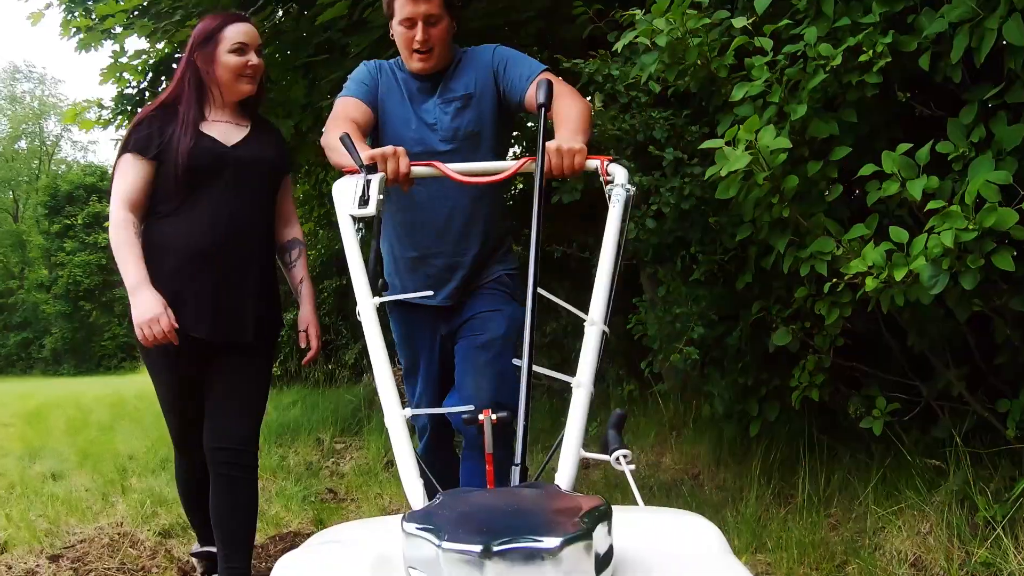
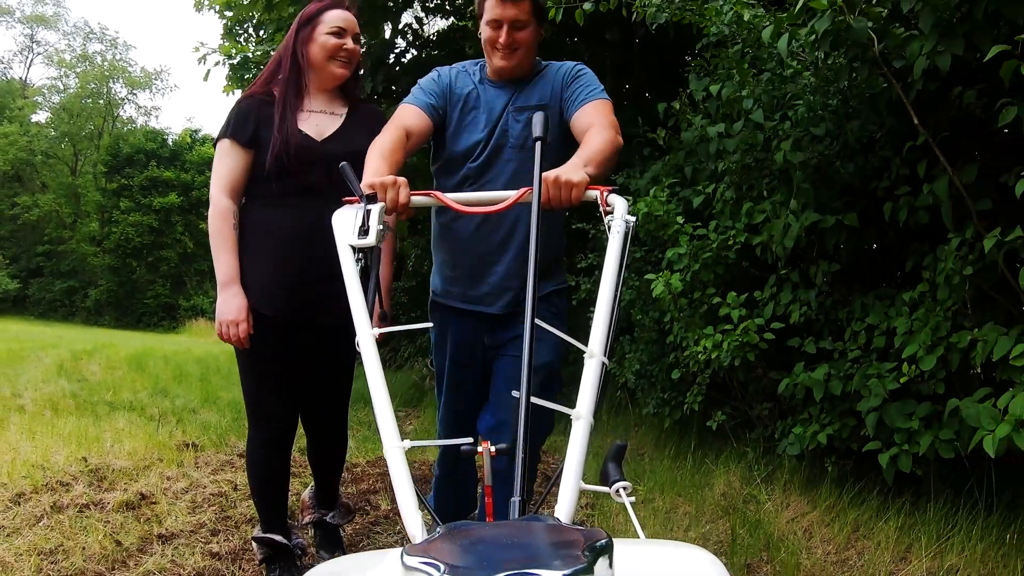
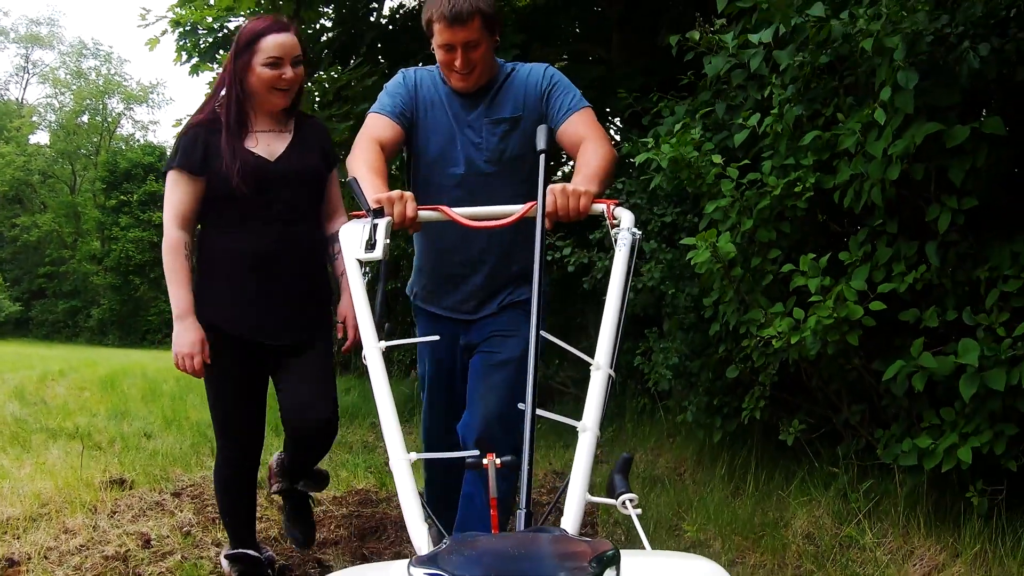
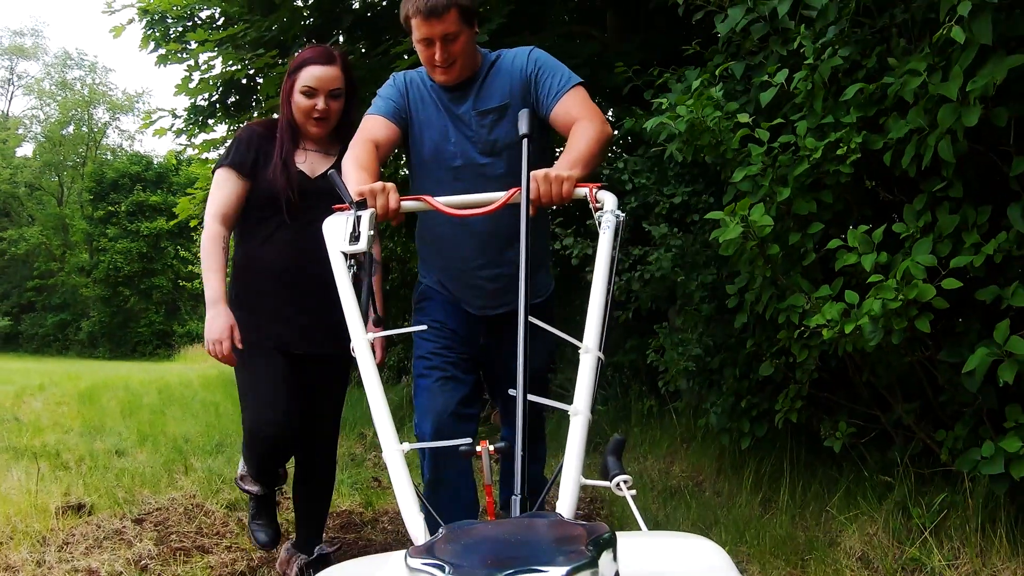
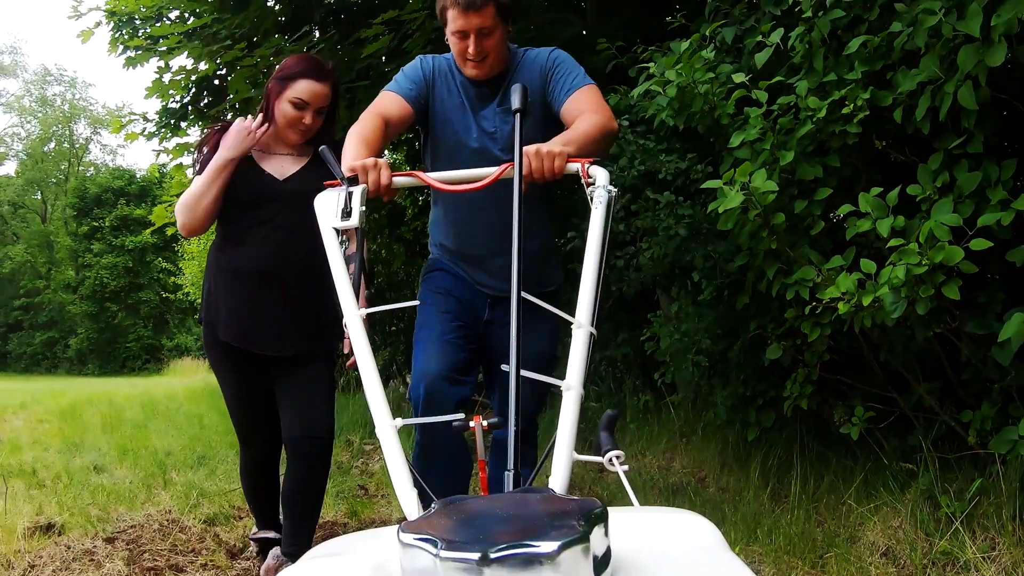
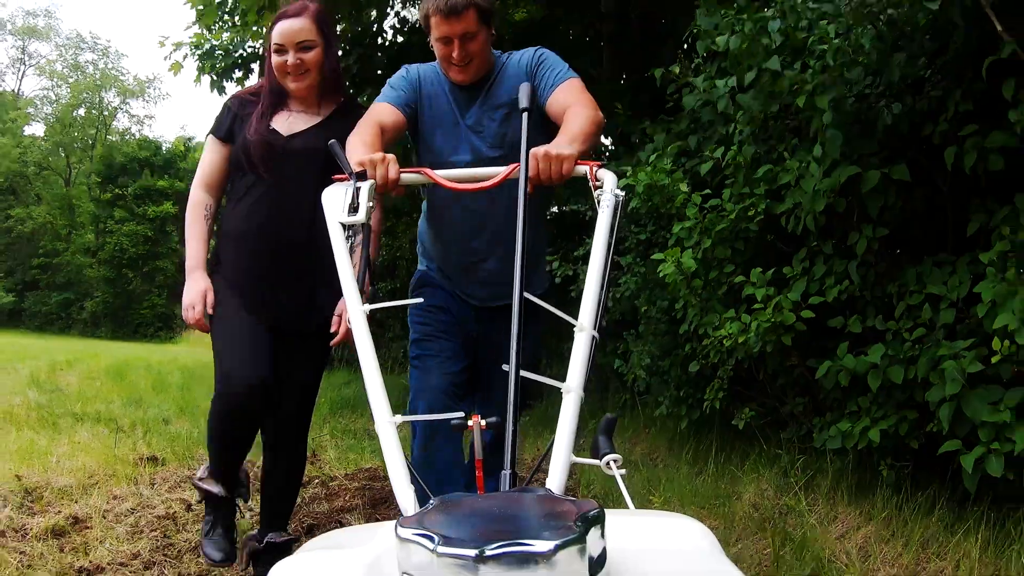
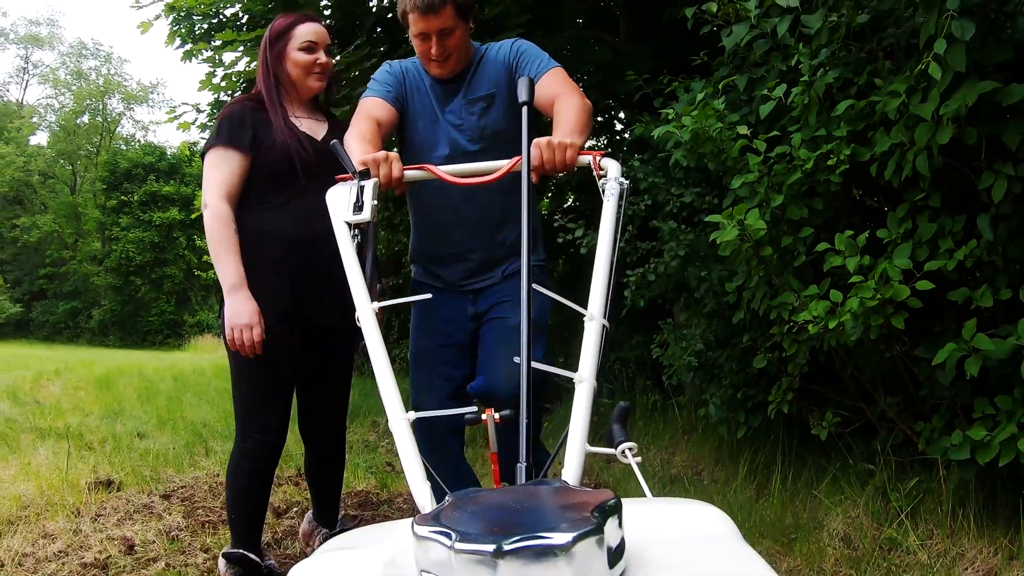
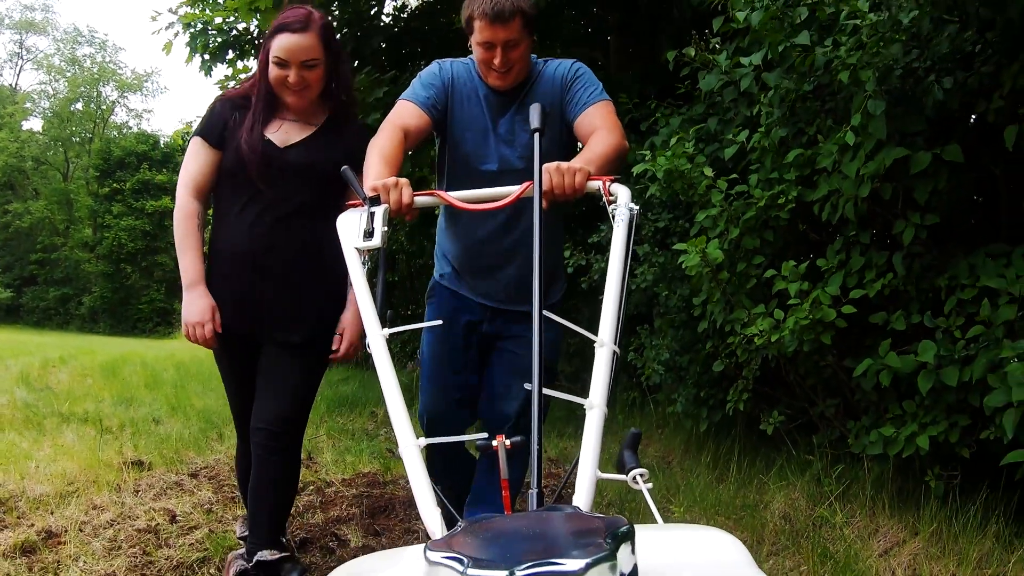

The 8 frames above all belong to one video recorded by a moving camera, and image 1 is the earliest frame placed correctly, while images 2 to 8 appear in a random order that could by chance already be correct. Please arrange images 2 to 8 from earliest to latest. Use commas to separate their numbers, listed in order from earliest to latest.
5, 4, 7, 3, 8, 6, 2
